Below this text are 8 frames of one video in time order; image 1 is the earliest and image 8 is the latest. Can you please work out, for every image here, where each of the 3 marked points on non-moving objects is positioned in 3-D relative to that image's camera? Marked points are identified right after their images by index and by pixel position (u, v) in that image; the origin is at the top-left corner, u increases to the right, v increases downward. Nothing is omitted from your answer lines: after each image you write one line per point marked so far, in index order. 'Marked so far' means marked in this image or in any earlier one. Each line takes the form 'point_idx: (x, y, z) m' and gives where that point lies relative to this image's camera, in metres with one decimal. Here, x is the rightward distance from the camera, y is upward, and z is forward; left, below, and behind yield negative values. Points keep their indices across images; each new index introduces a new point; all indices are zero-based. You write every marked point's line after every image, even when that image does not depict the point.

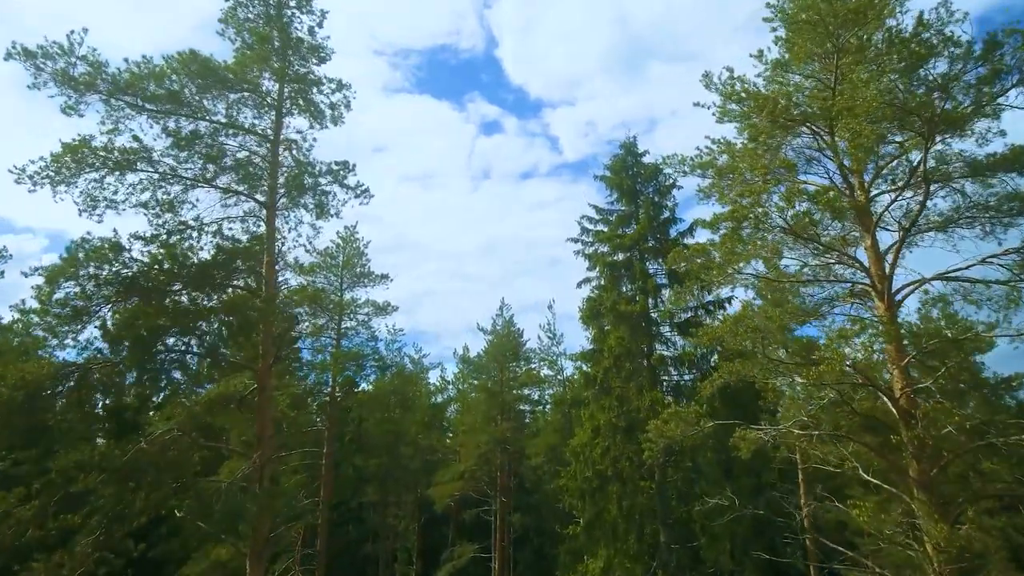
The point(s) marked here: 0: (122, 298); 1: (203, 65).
0: (-5.8, -0.2, +11.4) m
1: (-5.3, +3.8, +13.0) m
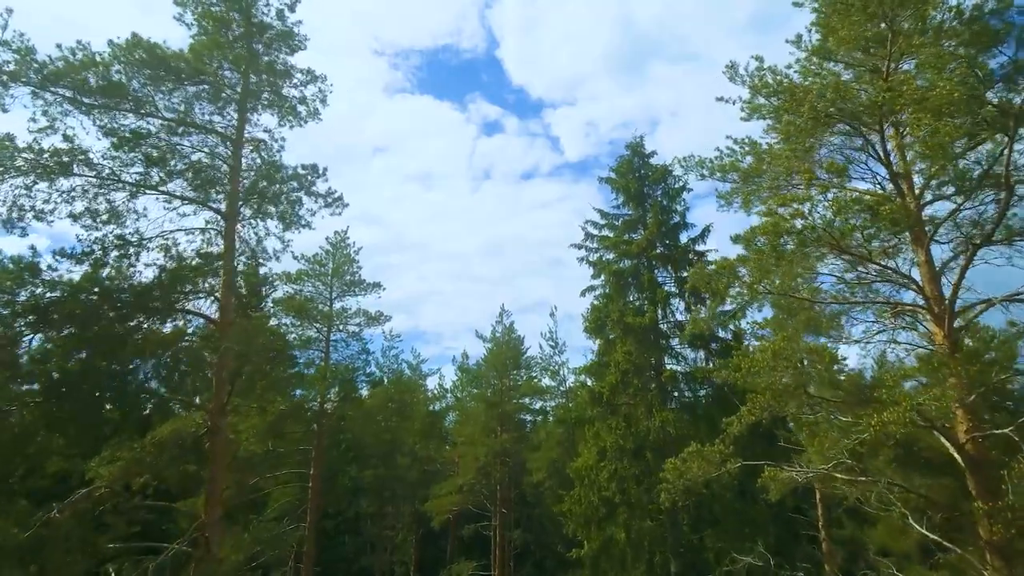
0: (-5.9, -0.5, +9.7) m
1: (-5.3, +3.5, +11.3) m
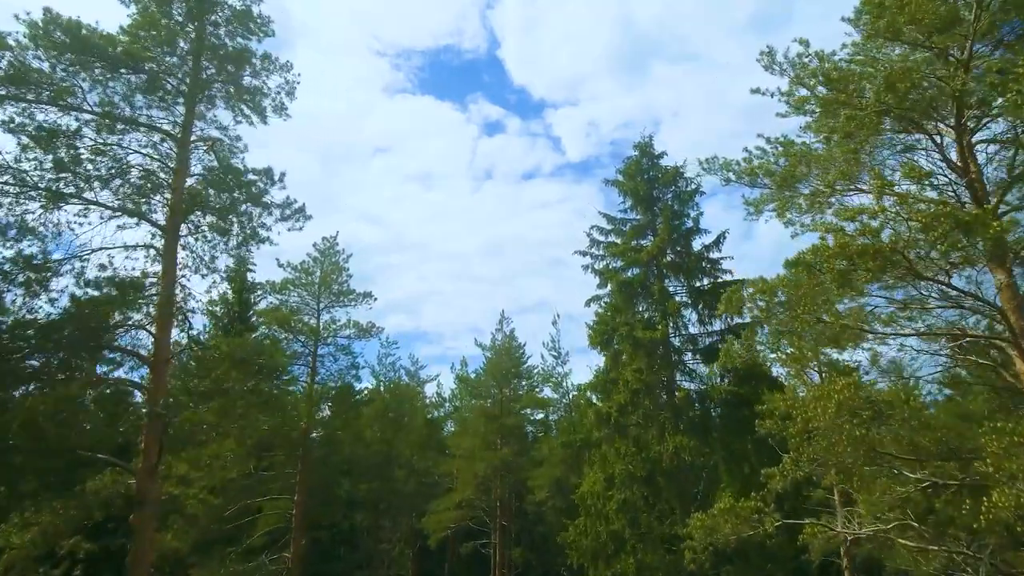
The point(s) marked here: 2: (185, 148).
0: (-5.9, -0.9, +7.7) m
1: (-5.4, +3.1, +9.3) m
2: (-4.3, +1.8, +10.1) m
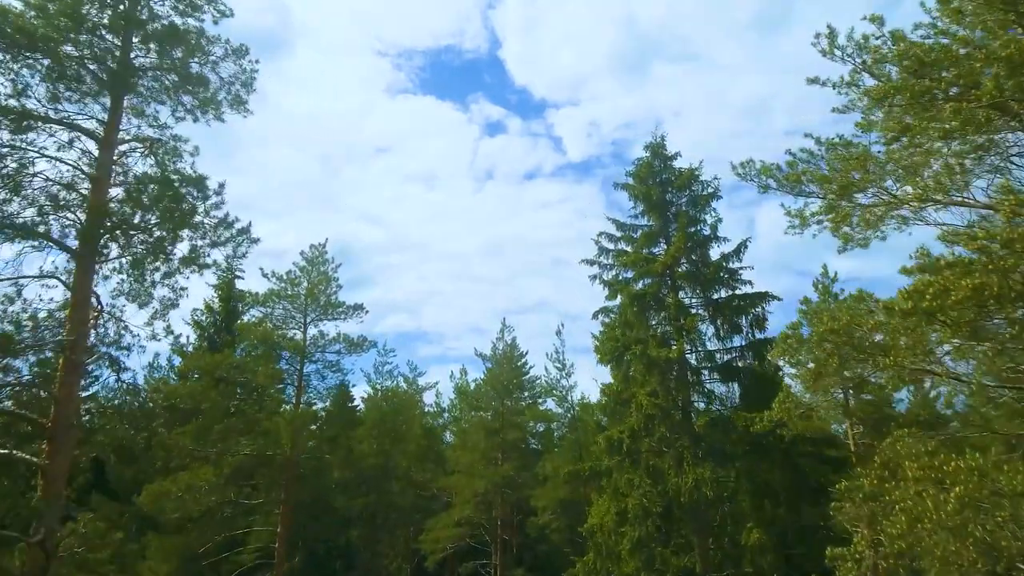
0: (-5.9, -1.2, +5.7) m
1: (-5.3, +2.7, +7.3) m
2: (-4.3, +1.5, +8.1) m
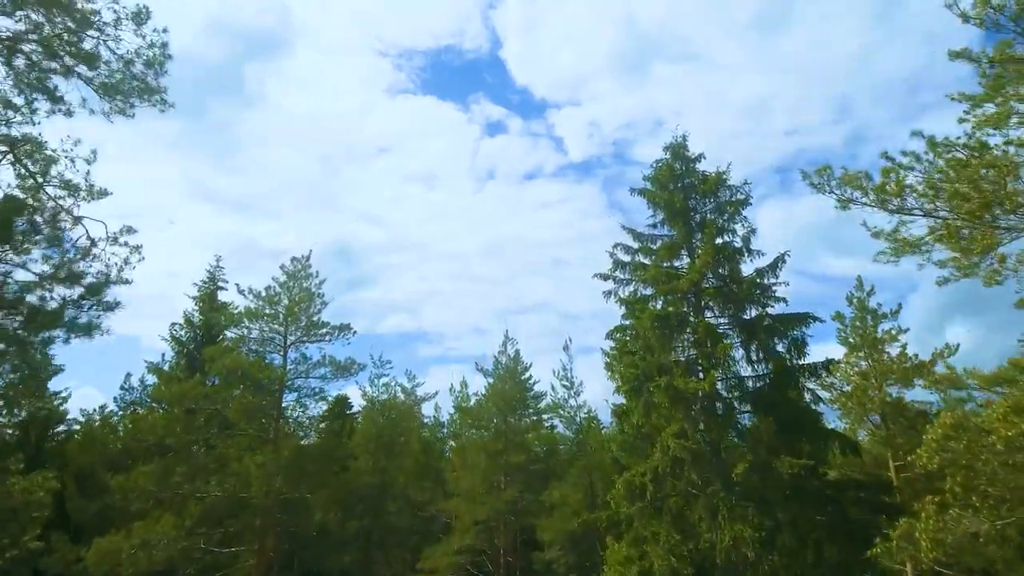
0: (-5.7, -1.8, +3.0) m
1: (-5.2, +2.2, +4.6) m
2: (-4.2, +0.9, +5.4) m
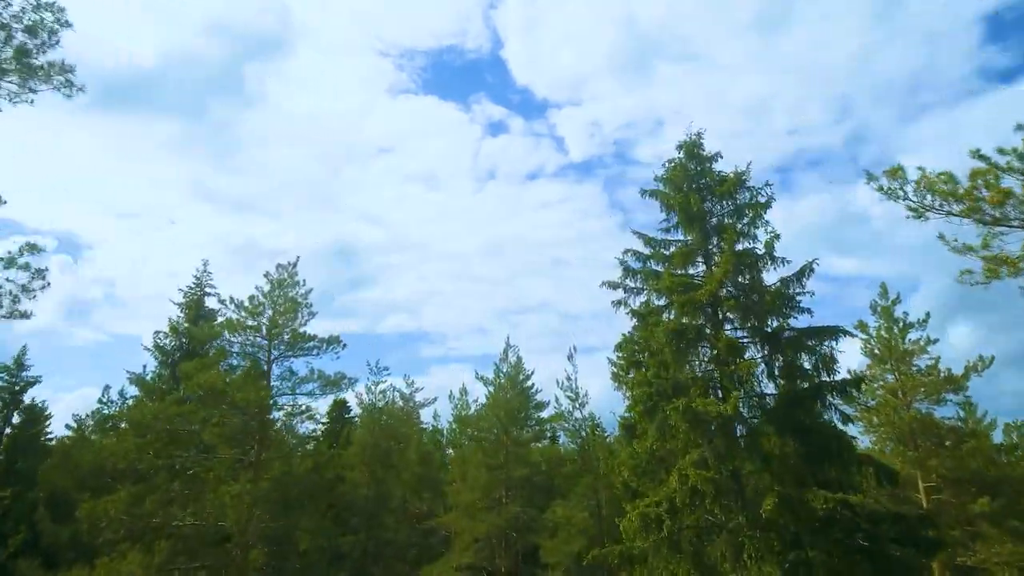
0: (-5.7, -2.1, +1.4) m
1: (-5.1, +1.9, +3.0) m
2: (-4.1, +0.6, +3.7) m
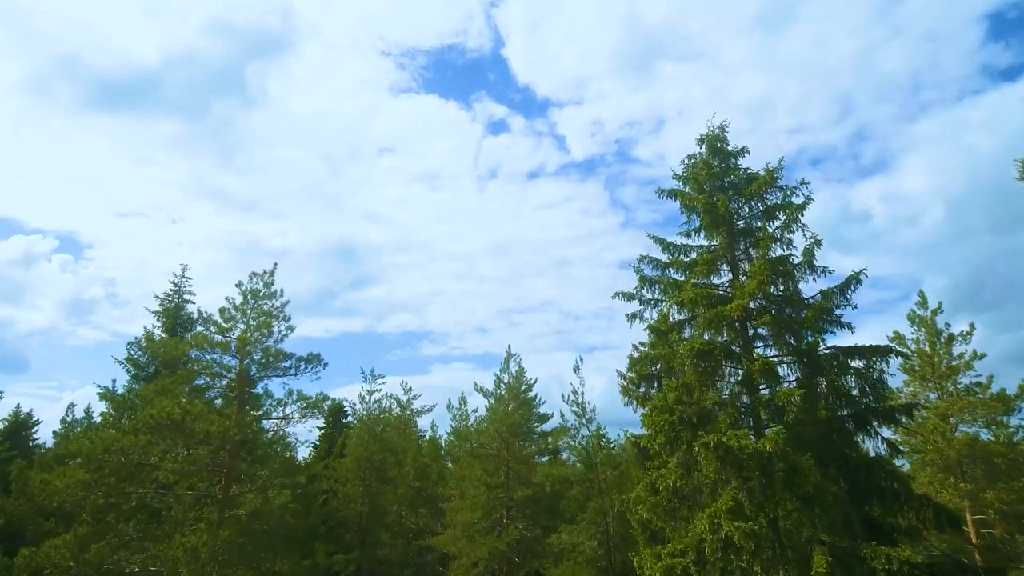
0: (-5.7, -2.4, -1.0) m
1: (-5.1, +1.6, +0.6) m
2: (-4.1, +0.3, +1.3) m
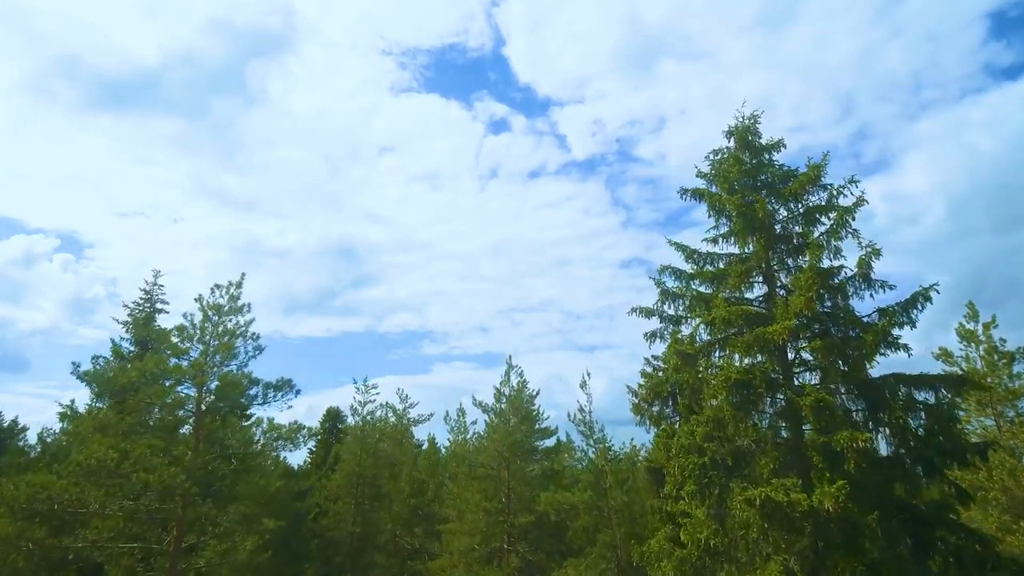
0: (-5.7, -2.7, -3.5) m
1: (-5.1, +1.3, -1.9) m
2: (-4.1, 0.0, -1.2) m
